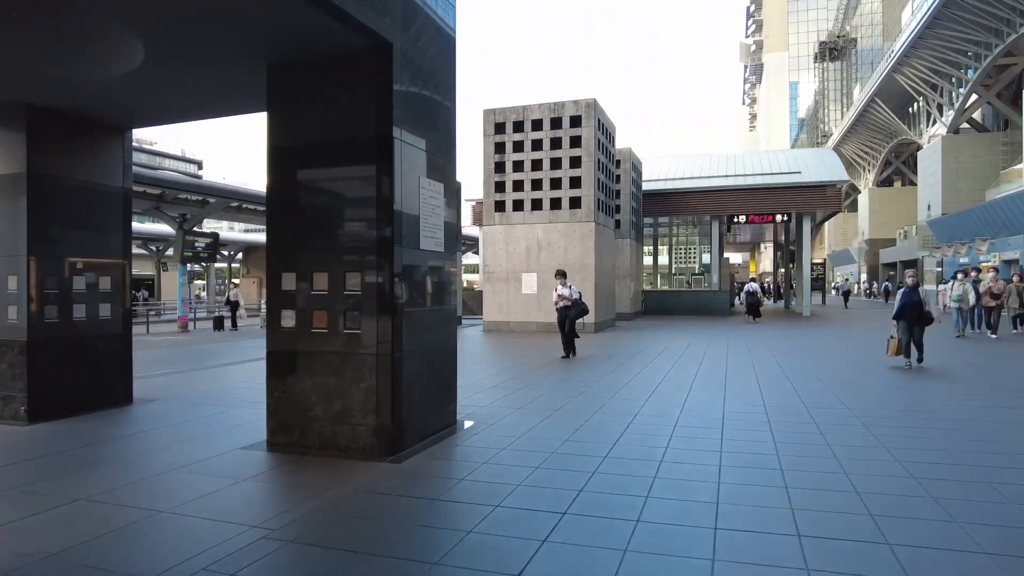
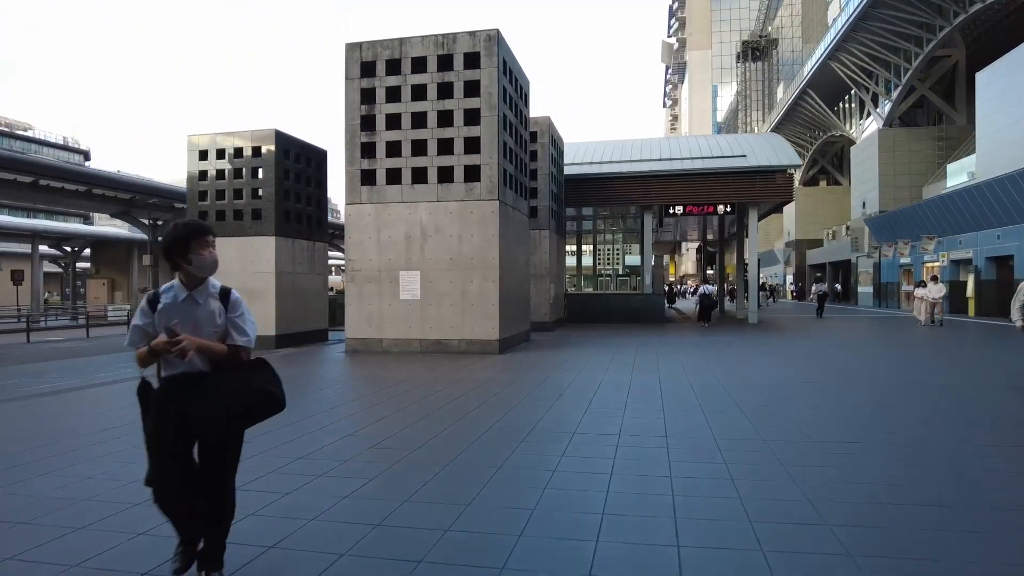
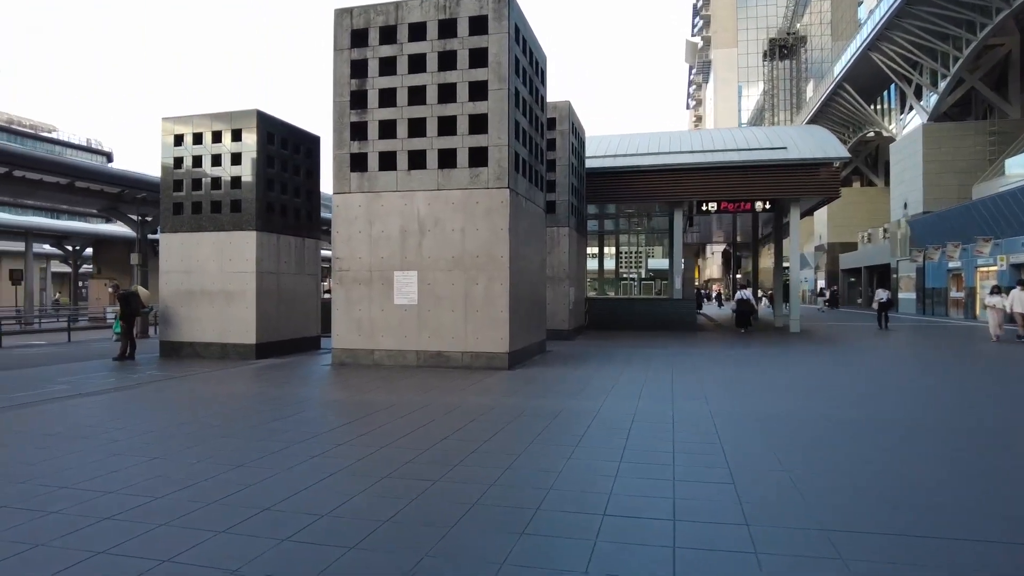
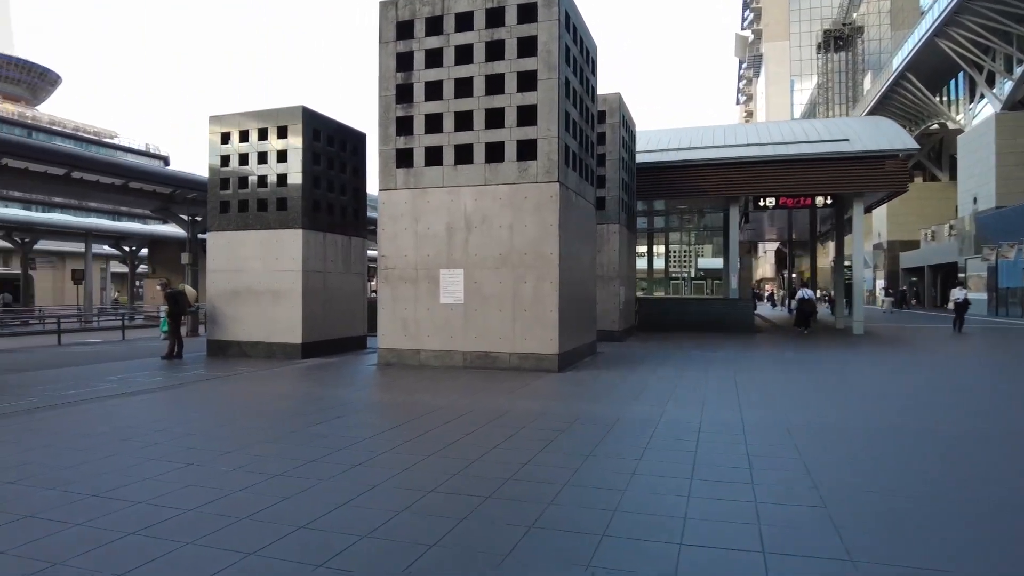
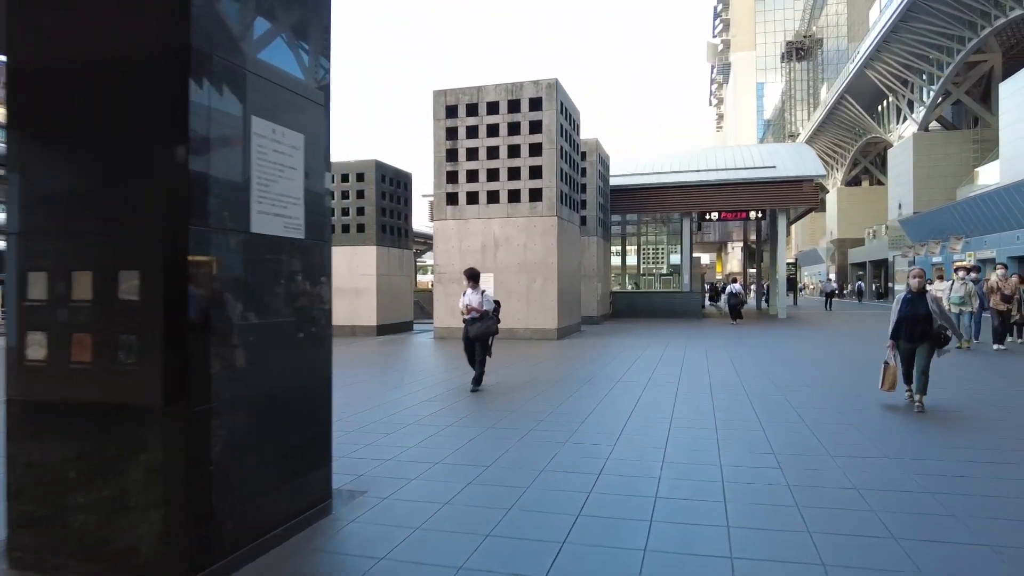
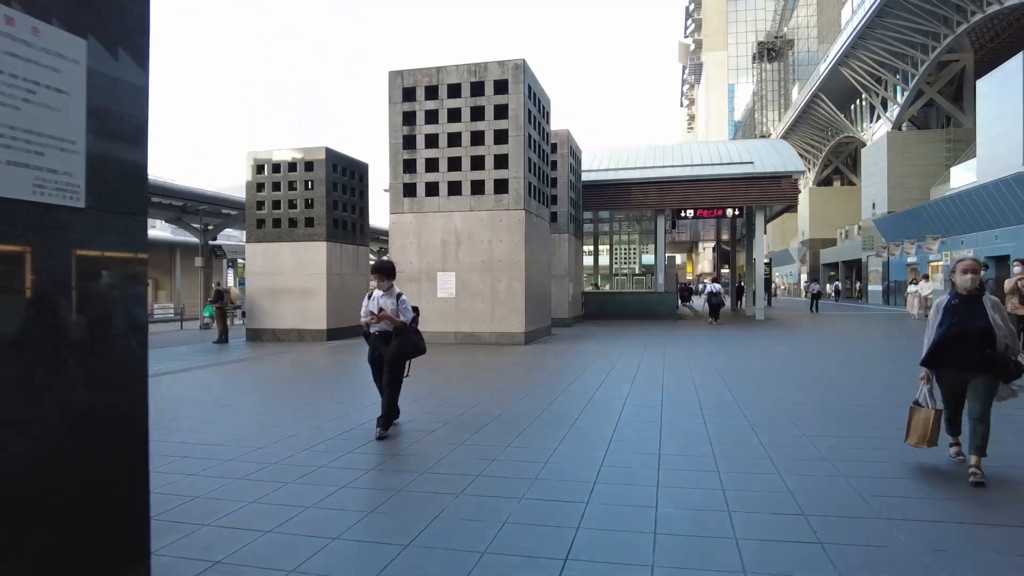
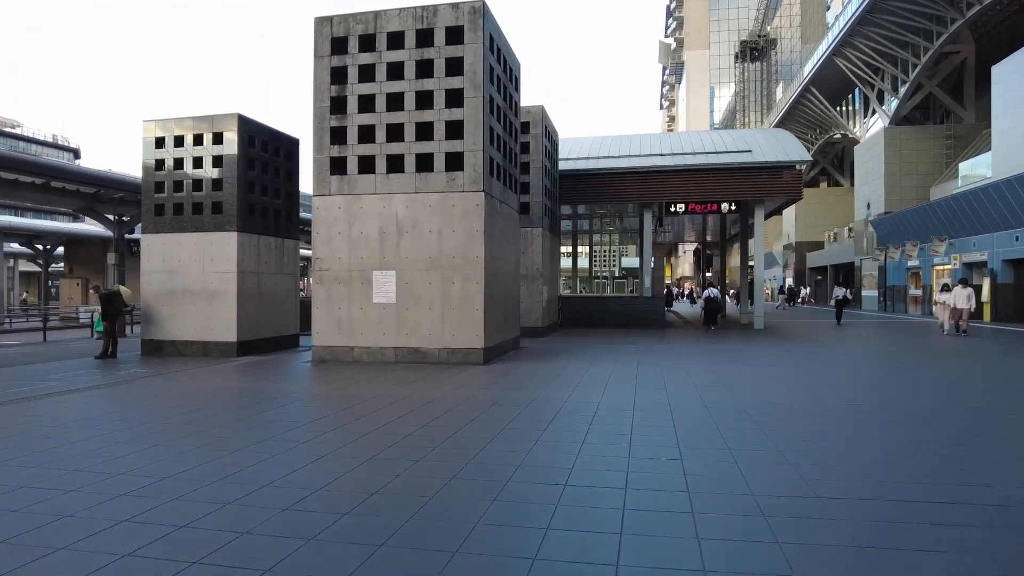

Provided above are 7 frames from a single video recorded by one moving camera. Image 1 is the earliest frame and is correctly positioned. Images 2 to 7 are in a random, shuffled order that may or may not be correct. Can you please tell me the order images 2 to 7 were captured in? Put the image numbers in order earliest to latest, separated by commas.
5, 6, 2, 7, 3, 4
